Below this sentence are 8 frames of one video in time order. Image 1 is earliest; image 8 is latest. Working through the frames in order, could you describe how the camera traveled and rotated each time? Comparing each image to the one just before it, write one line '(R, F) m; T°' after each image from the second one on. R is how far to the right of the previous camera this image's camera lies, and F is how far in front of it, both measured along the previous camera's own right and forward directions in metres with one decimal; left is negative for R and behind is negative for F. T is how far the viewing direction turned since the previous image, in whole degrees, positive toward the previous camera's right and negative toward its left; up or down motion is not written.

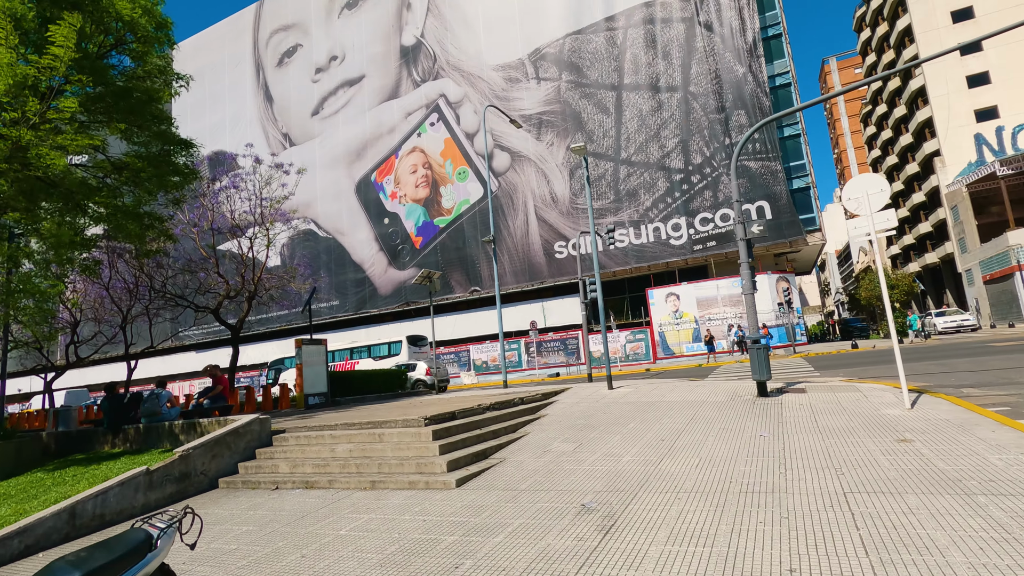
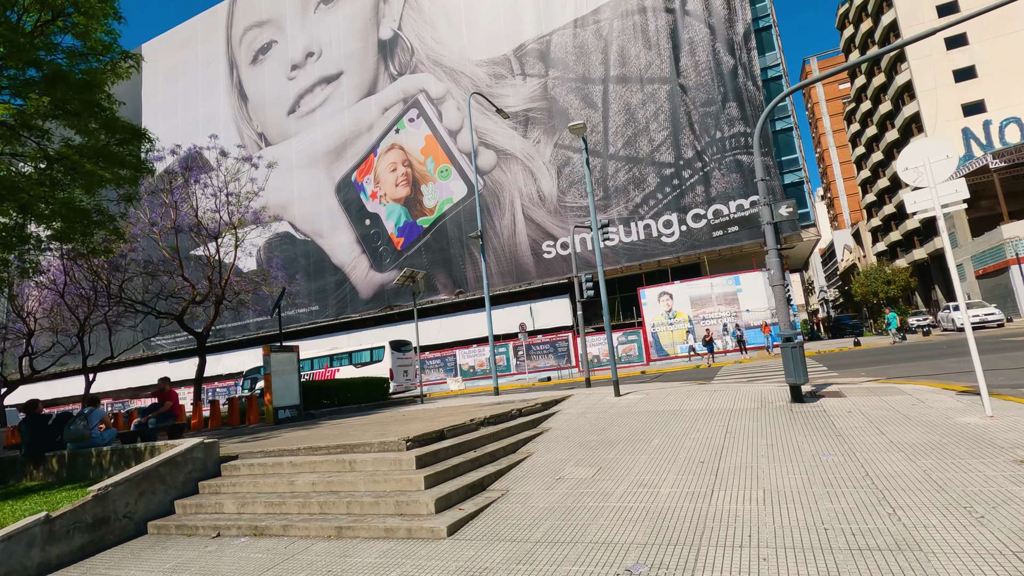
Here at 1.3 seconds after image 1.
(-0.2, +1.4) m; +2°
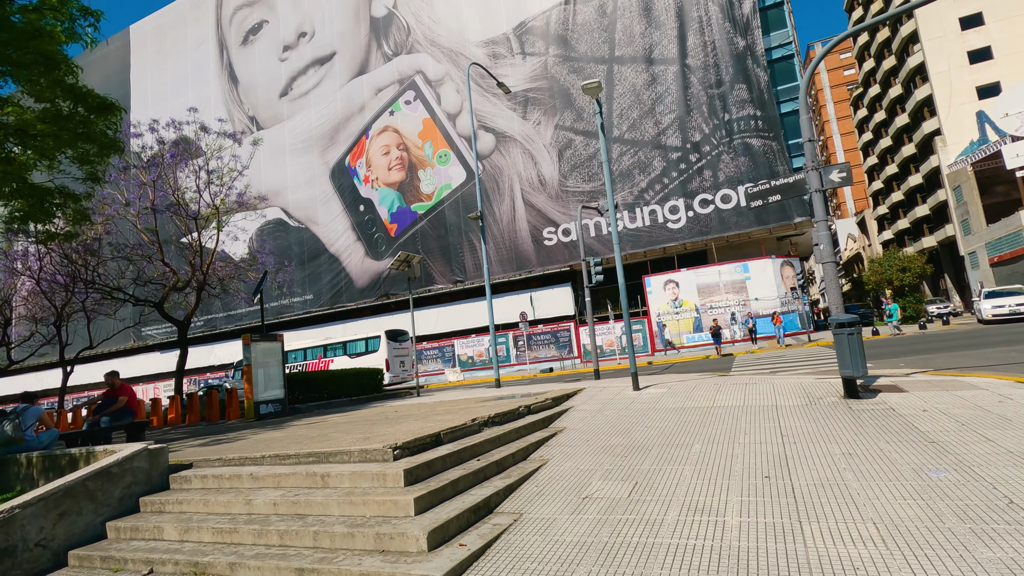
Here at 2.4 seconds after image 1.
(-0.1, +1.3) m; 0°
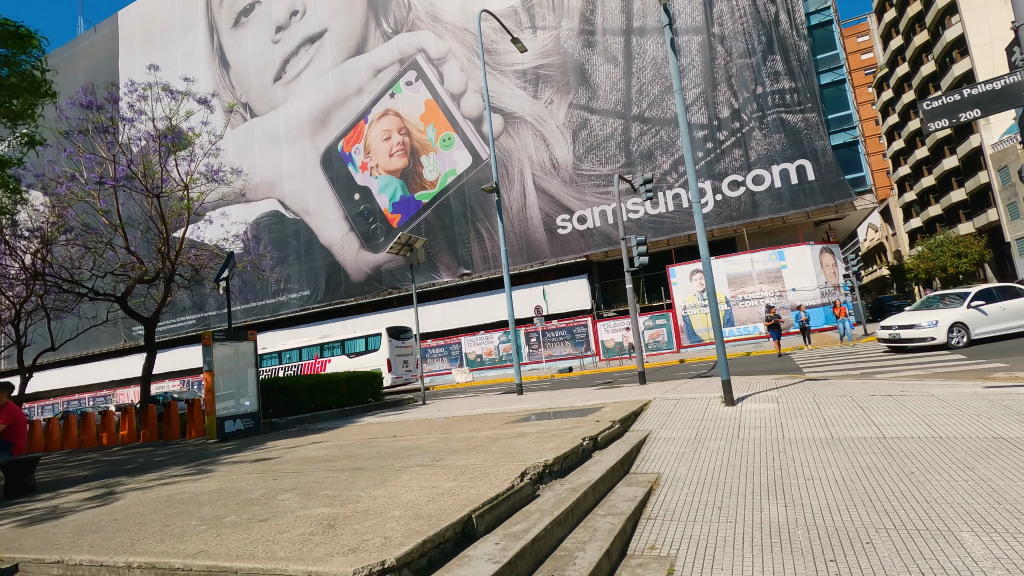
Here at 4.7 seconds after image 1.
(-0.5, +2.8) m; 0°
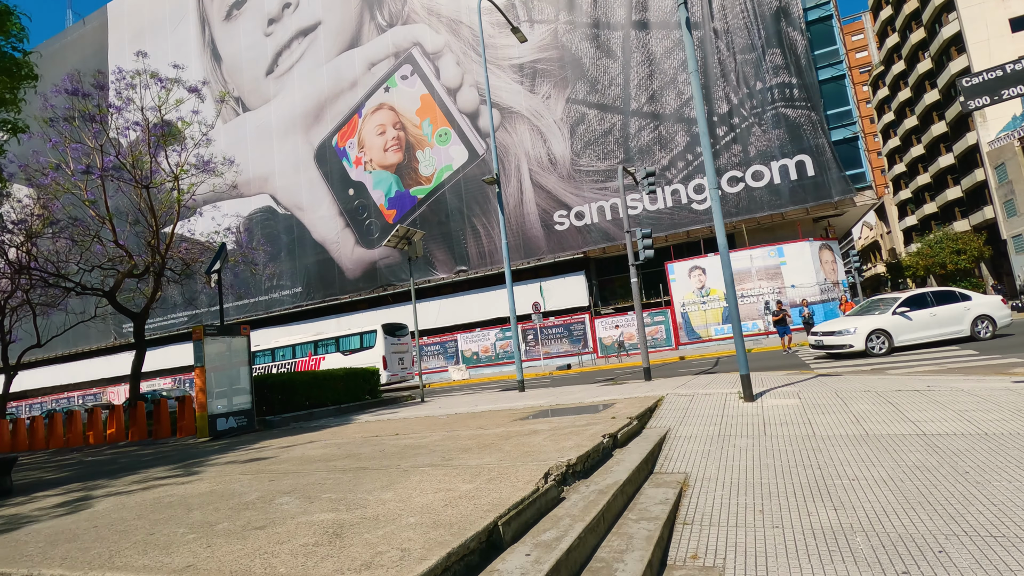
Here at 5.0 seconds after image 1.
(-0.2, +0.4) m; +1°
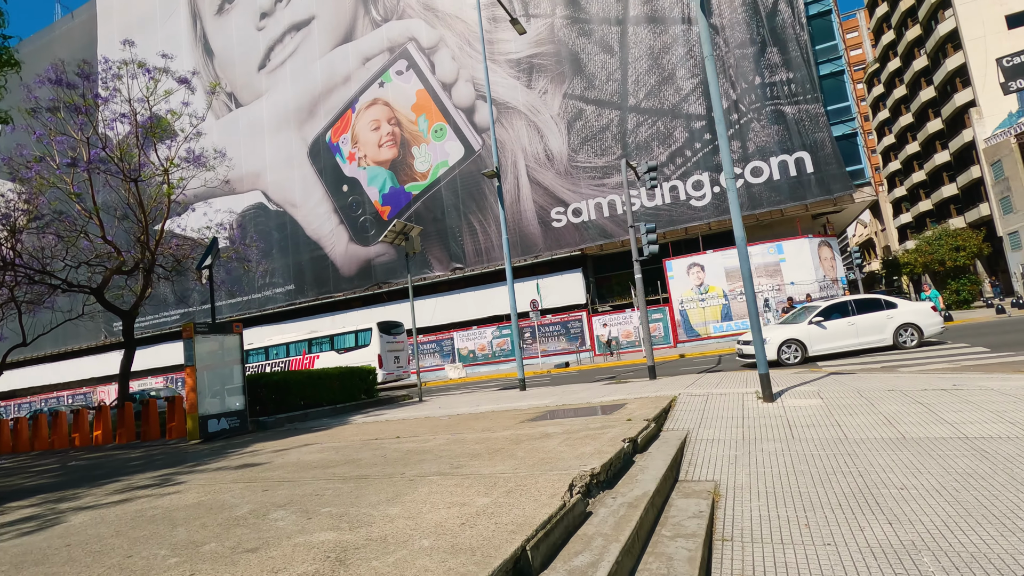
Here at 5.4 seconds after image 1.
(-0.2, +0.4) m; +1°
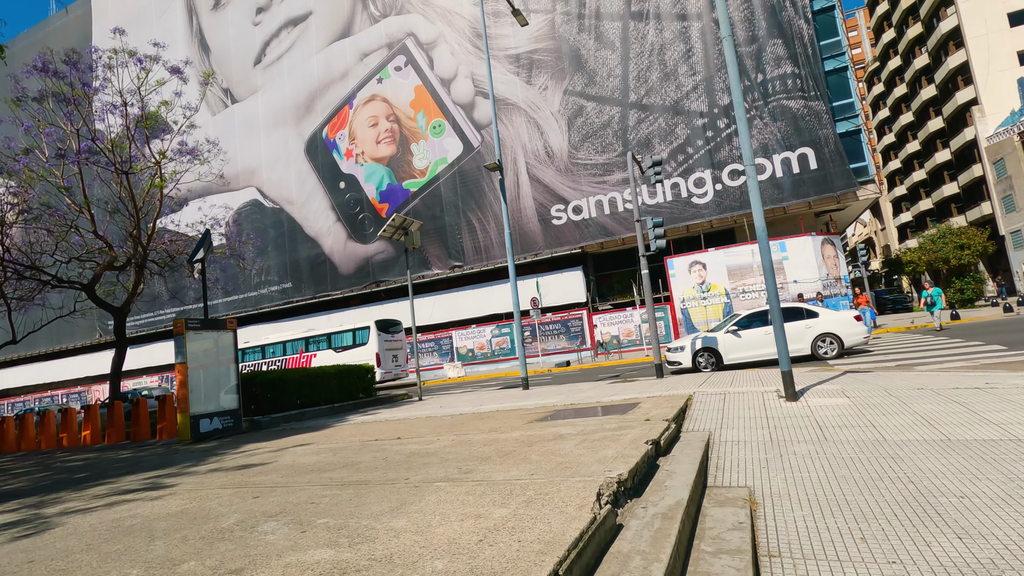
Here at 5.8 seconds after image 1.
(-0.1, +0.4) m; 0°
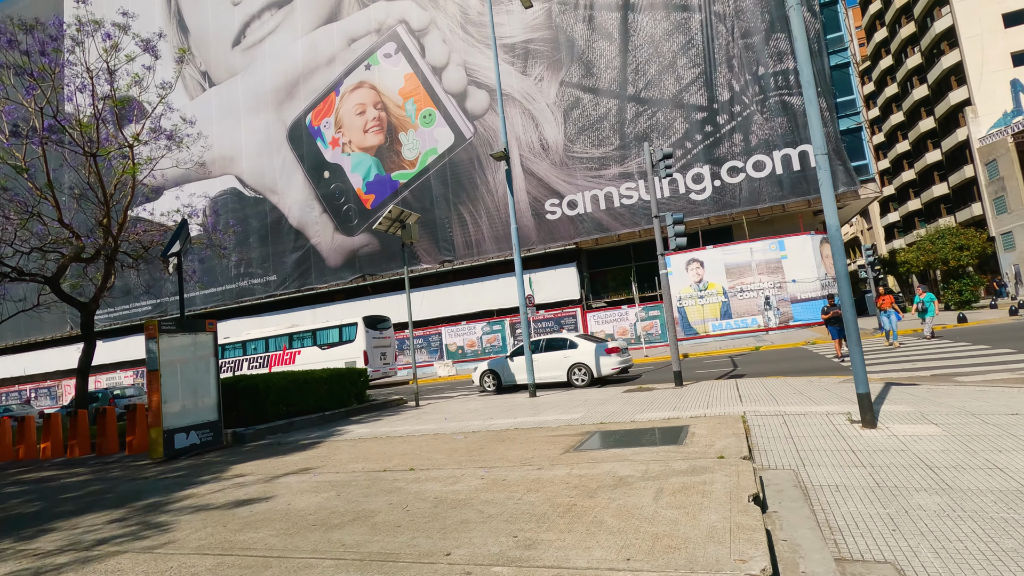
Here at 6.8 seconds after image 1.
(-0.5, +1.0) m; +2°
